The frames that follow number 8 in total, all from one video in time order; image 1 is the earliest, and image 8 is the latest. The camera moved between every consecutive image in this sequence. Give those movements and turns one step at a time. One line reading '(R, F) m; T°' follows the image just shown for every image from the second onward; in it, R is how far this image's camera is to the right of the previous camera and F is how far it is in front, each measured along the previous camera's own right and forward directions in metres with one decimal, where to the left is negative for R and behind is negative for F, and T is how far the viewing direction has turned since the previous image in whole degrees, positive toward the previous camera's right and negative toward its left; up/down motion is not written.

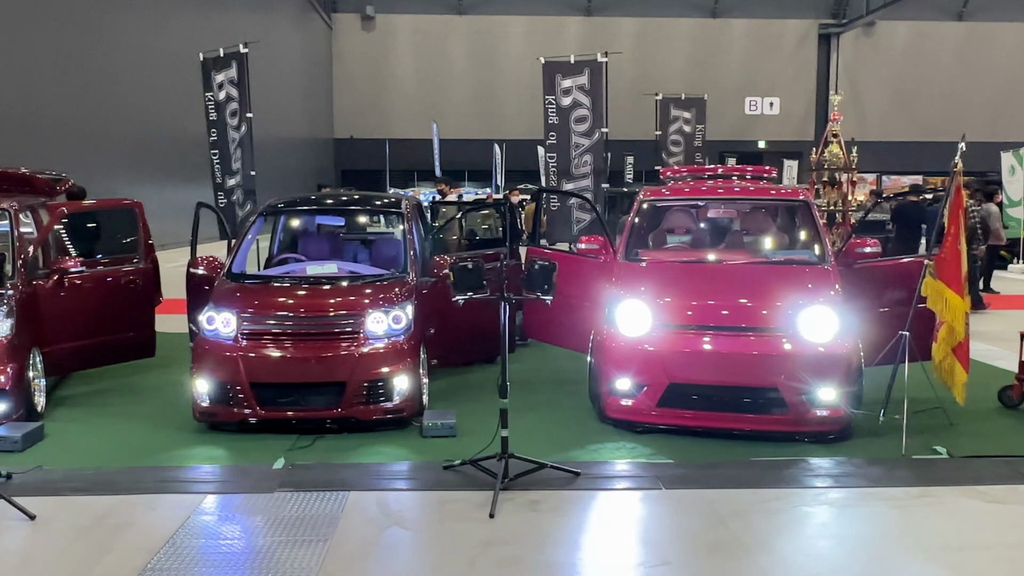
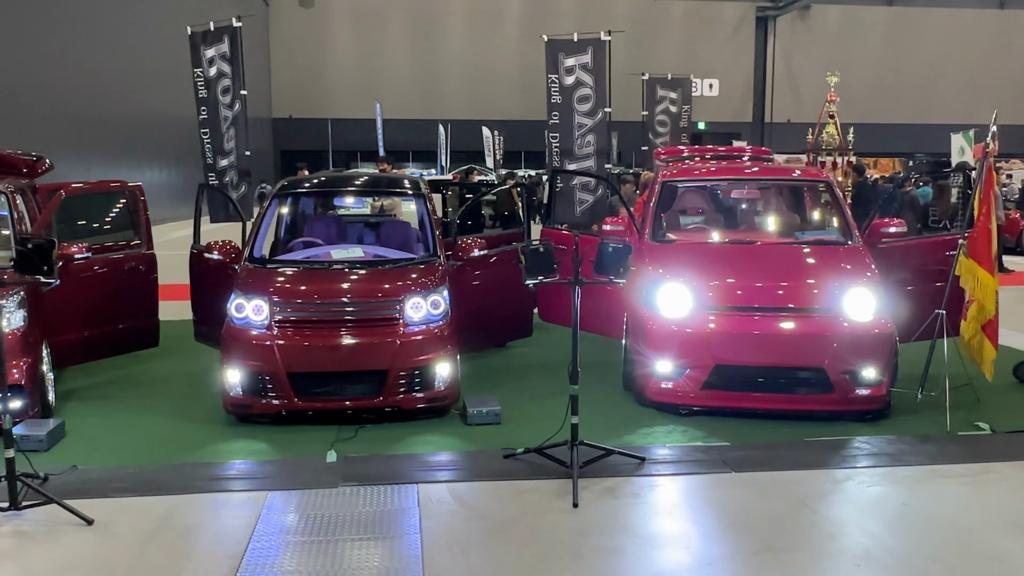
(-0.6, +0.1) m; +4°
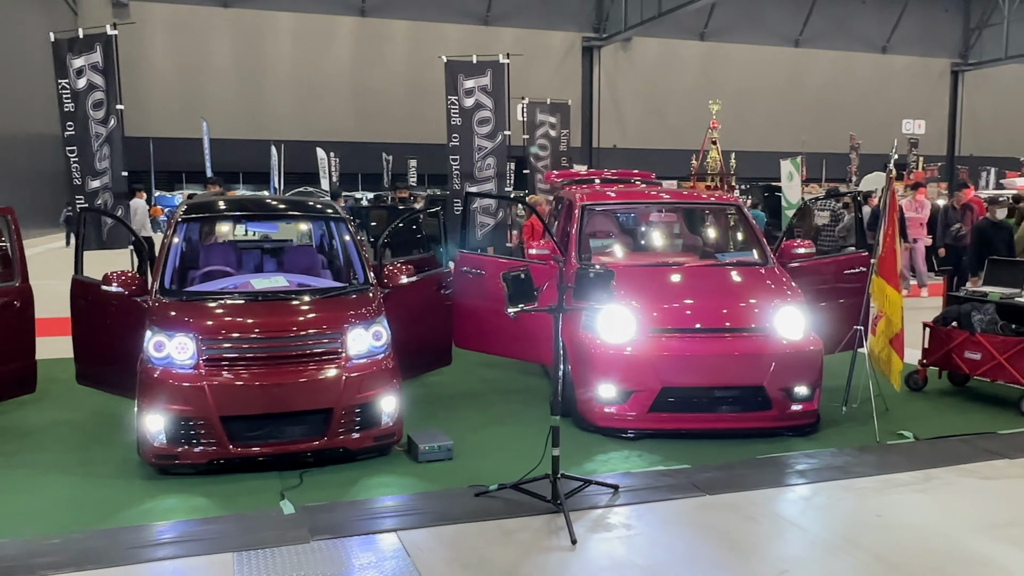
(-0.6, +0.2) m; +12°
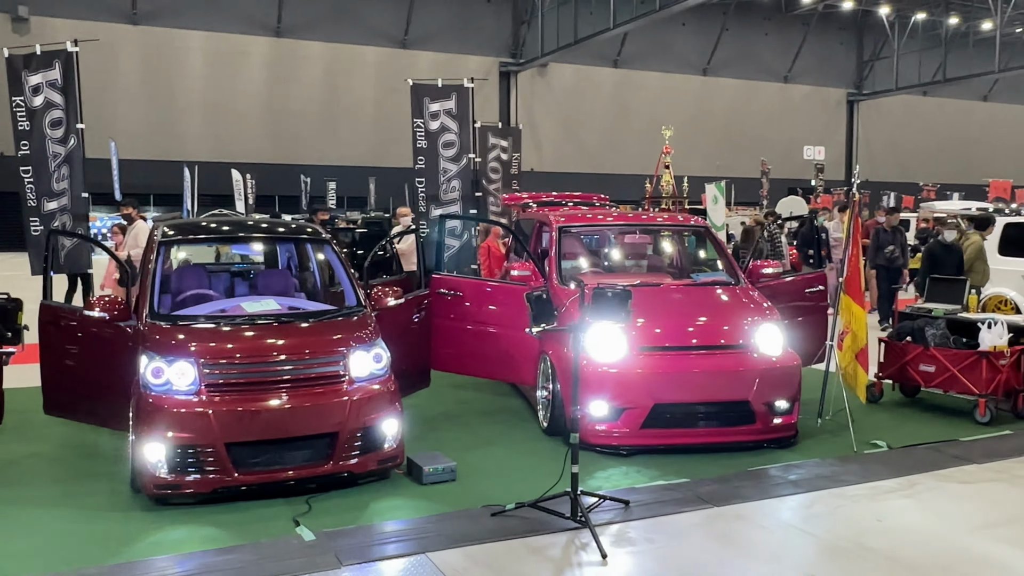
(-0.5, 0.0) m; +6°
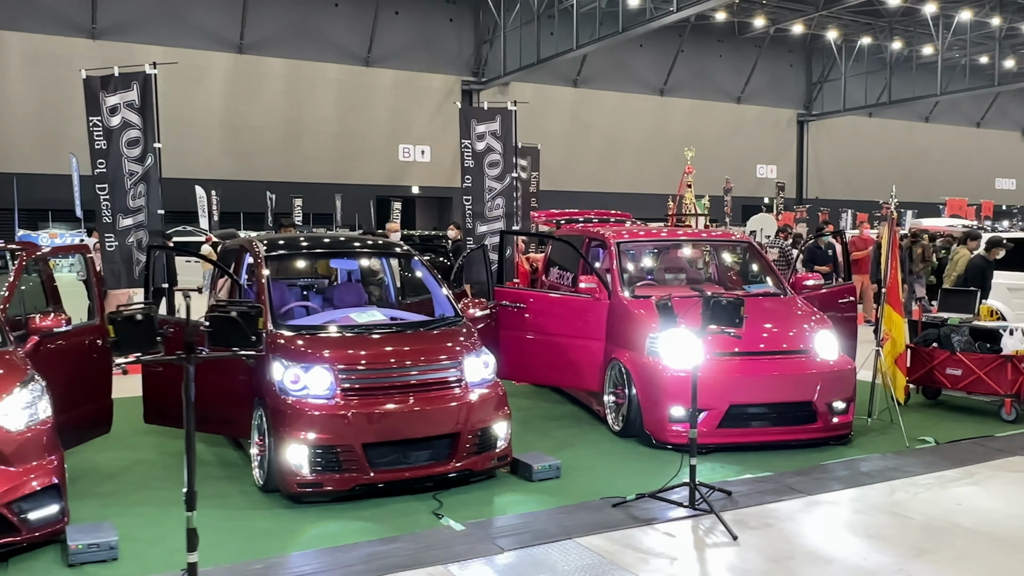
(-0.9, -0.3) m; +3°
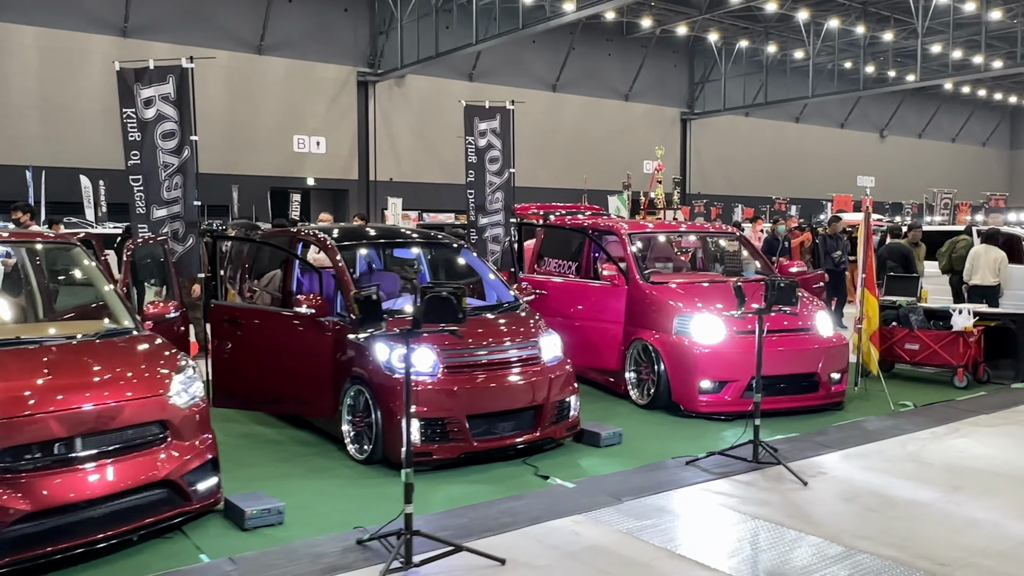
(-1.2, -0.4) m; +8°
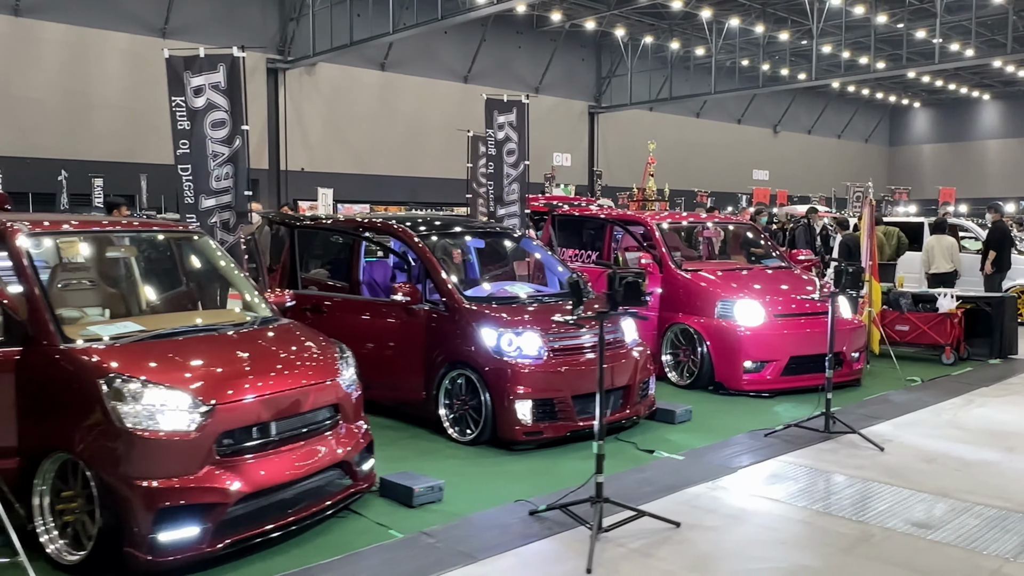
(-1.2, -0.2) m; +7°
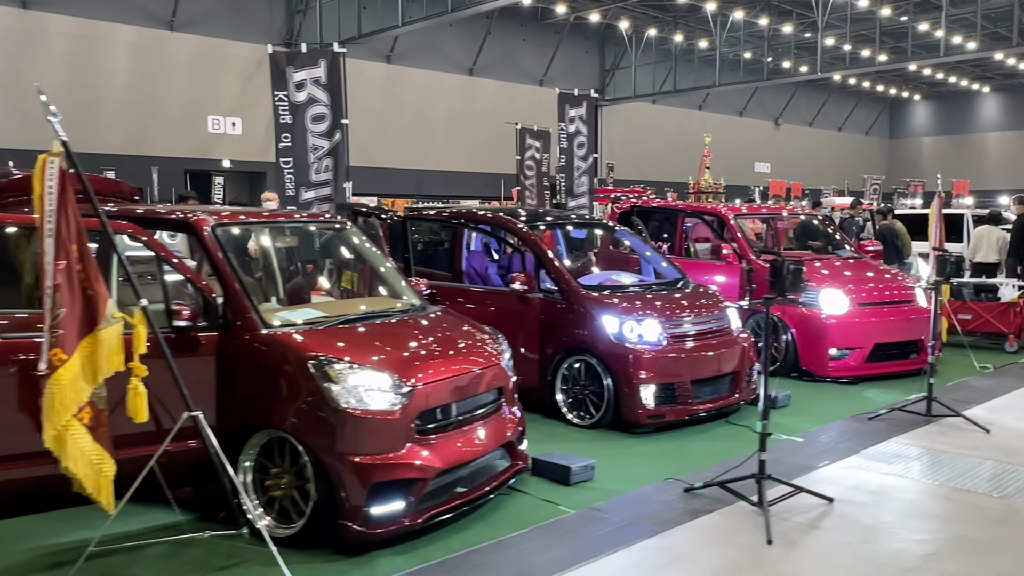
(-0.8, -0.2) m; 0°
